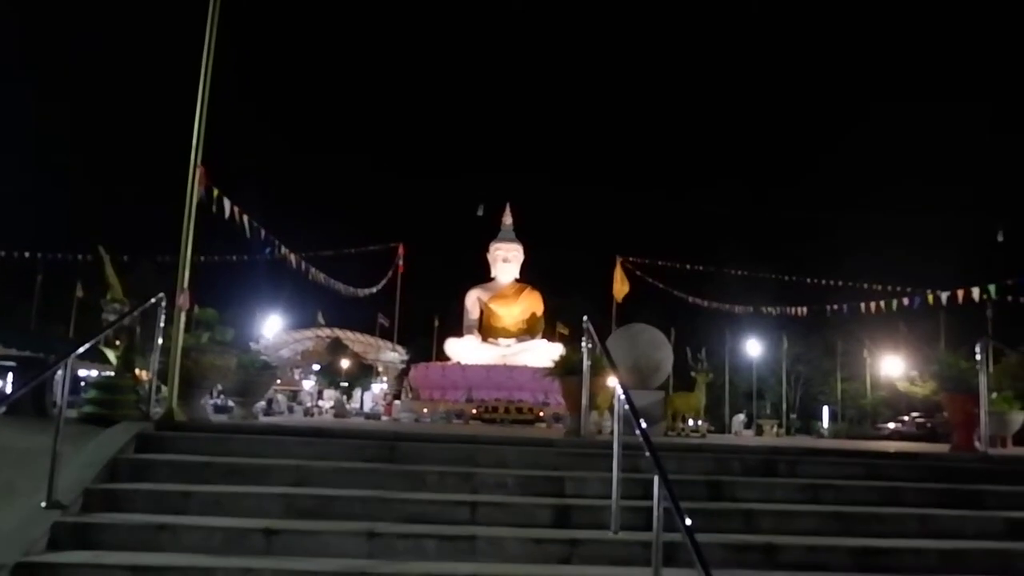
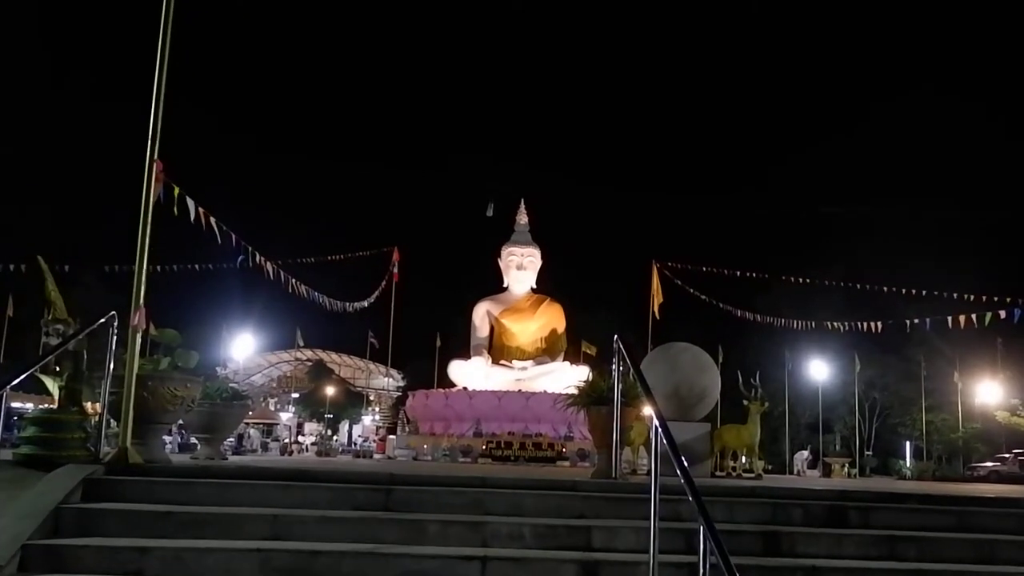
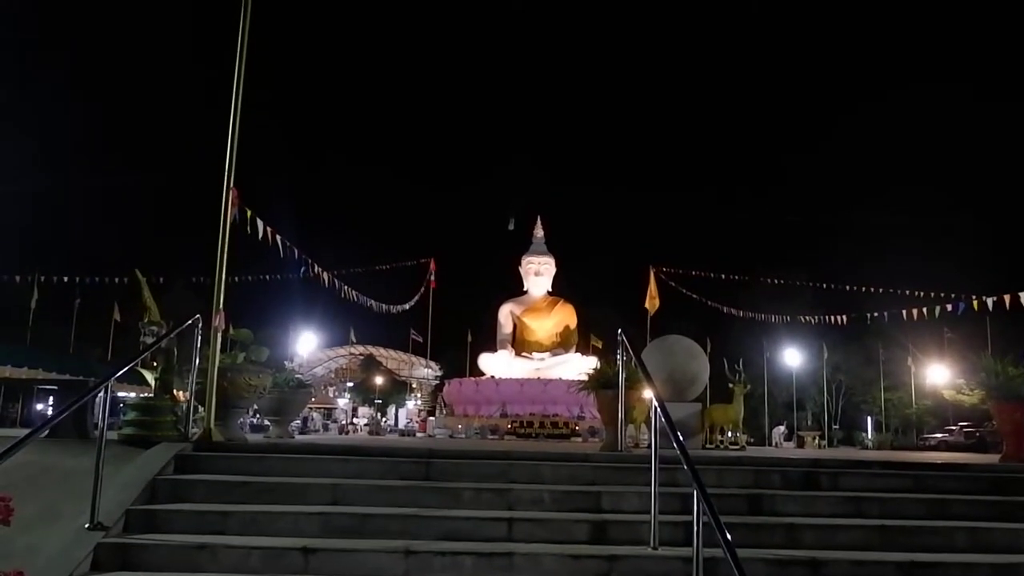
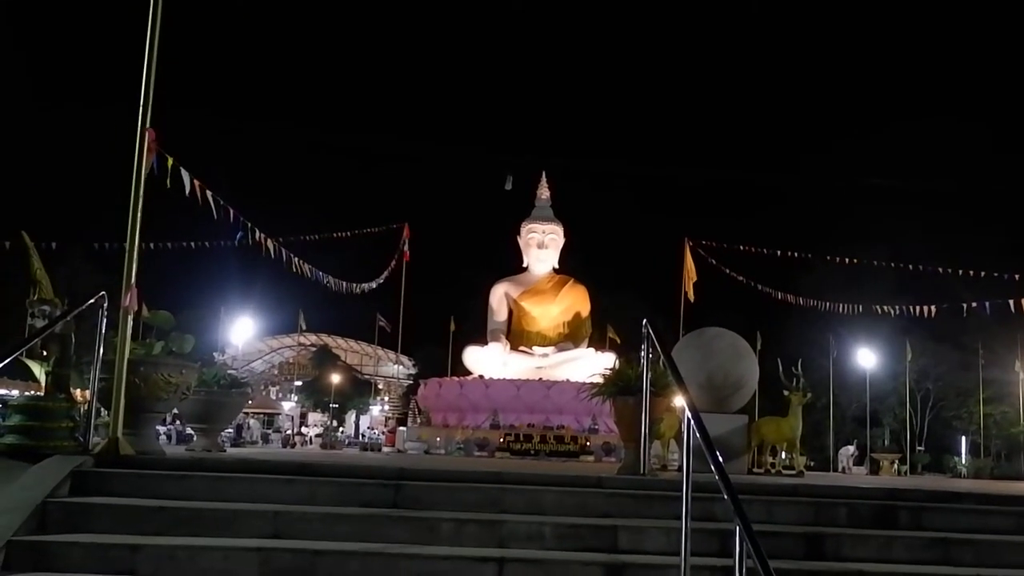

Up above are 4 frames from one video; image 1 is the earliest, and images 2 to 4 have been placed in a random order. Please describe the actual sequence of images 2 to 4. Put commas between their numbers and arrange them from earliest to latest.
3, 2, 4
